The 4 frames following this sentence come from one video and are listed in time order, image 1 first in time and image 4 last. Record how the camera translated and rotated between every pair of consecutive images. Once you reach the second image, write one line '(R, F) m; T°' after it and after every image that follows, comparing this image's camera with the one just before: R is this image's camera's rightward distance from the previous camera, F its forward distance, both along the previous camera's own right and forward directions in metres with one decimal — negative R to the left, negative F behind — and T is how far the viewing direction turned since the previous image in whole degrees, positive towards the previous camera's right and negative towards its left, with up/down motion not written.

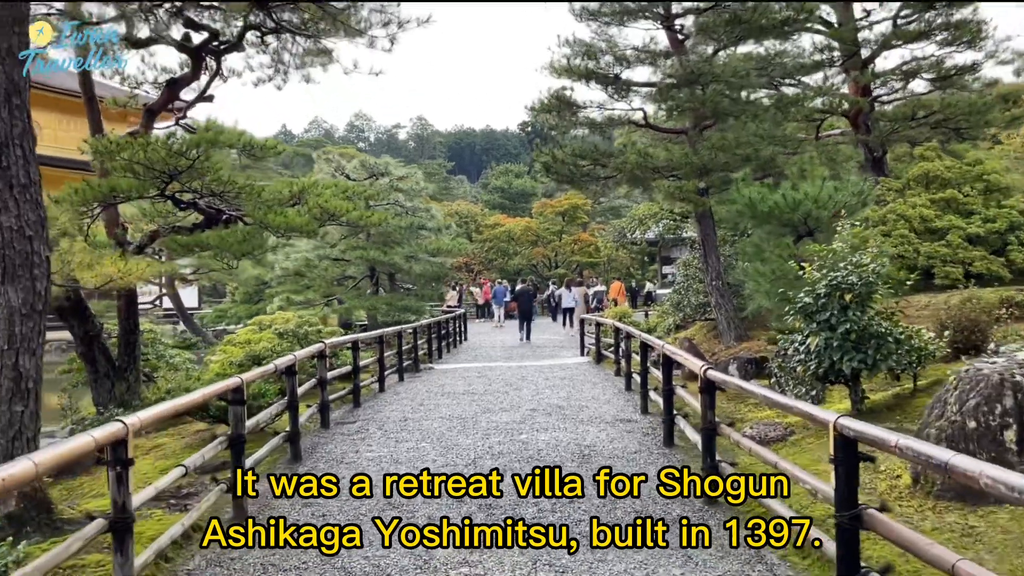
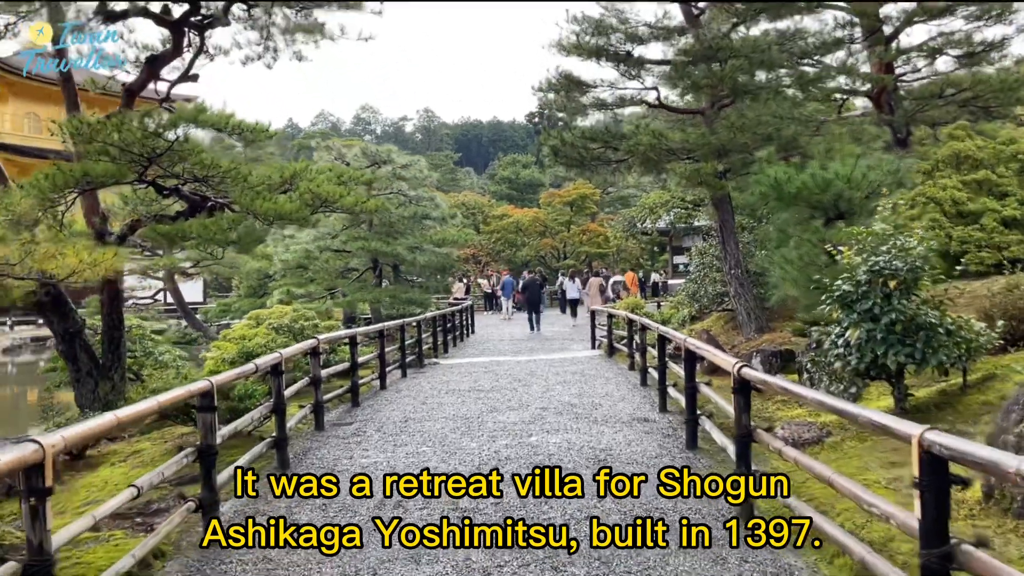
(0.0, +0.5) m; -1°
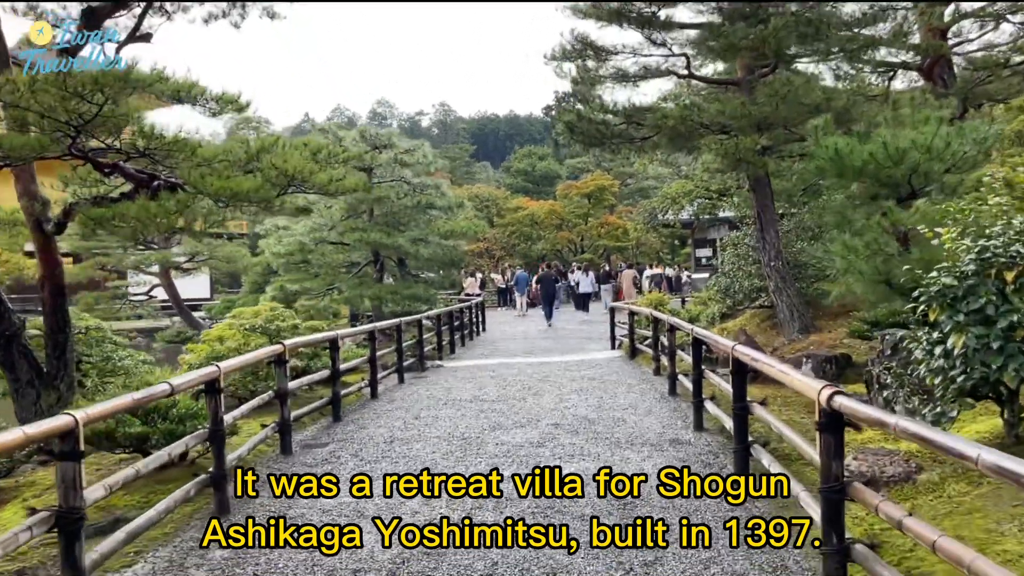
(+0.1, +1.1) m; -1°
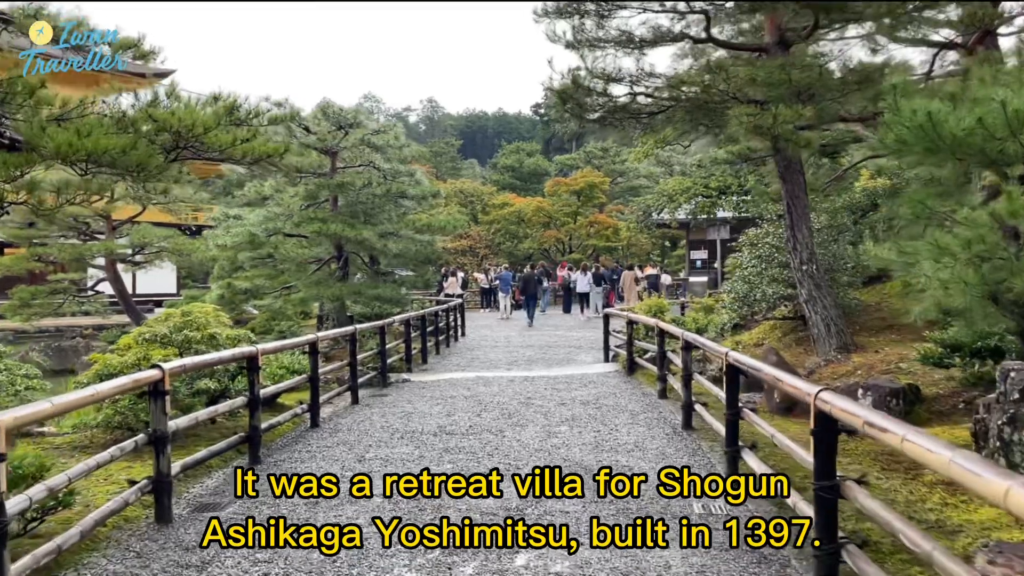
(+0.1, +1.5) m; +1°
